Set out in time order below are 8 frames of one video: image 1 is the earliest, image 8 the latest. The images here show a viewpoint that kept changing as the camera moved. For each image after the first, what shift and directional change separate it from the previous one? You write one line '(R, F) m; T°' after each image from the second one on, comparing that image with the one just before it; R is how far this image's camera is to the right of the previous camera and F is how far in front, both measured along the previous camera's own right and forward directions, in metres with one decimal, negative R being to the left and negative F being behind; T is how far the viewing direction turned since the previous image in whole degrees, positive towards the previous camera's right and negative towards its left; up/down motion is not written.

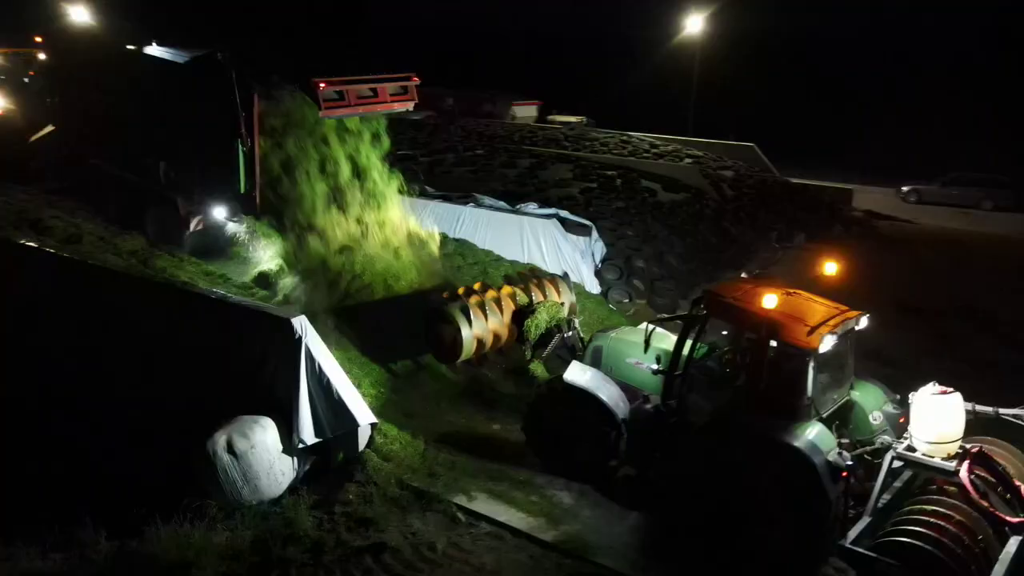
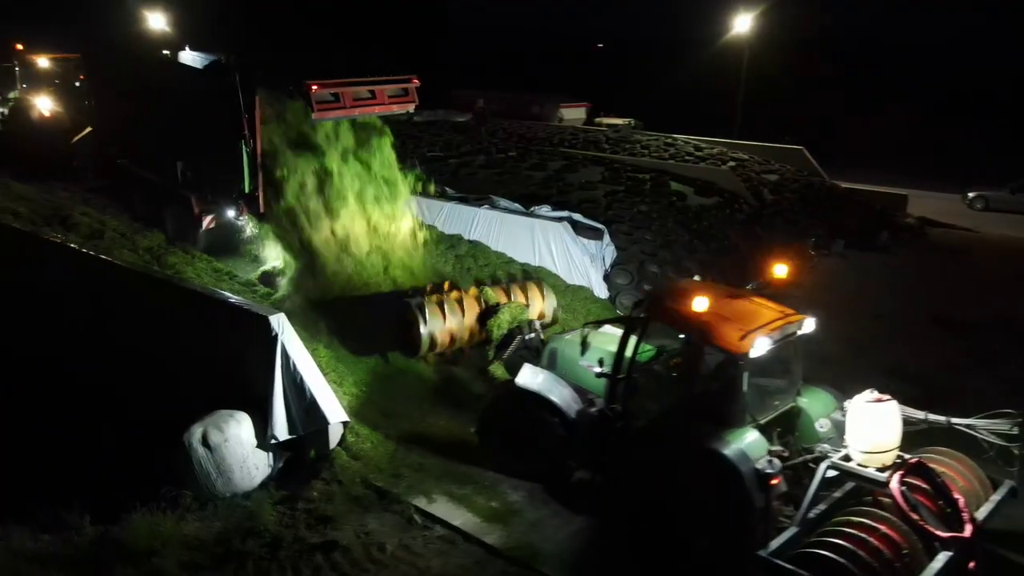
(+1.0, +0.1) m; -5°
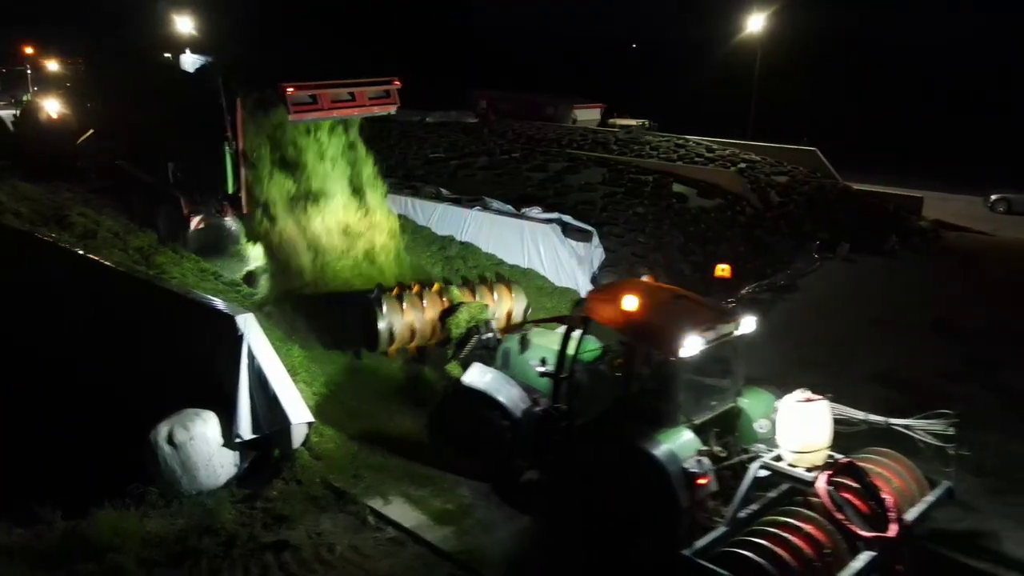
(+0.7, +0.1) m; -2°
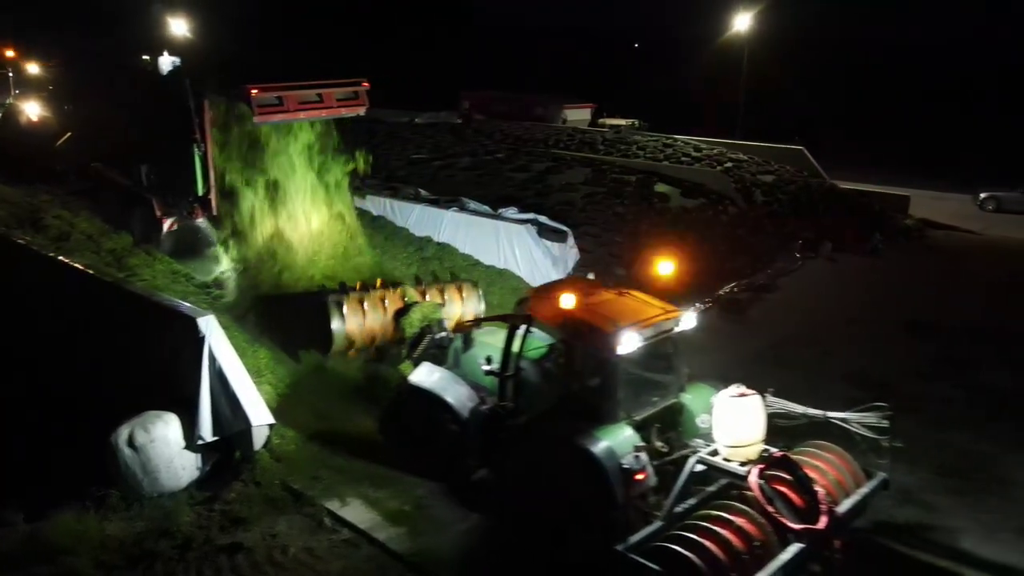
(+0.4, 0.0) m; 0°
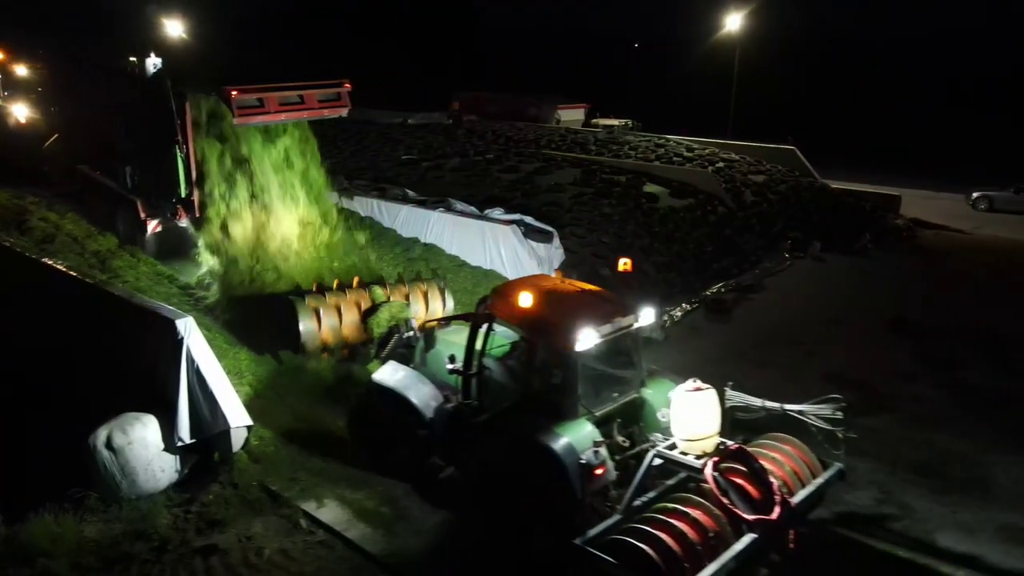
(+0.2, 0.0) m; 0°
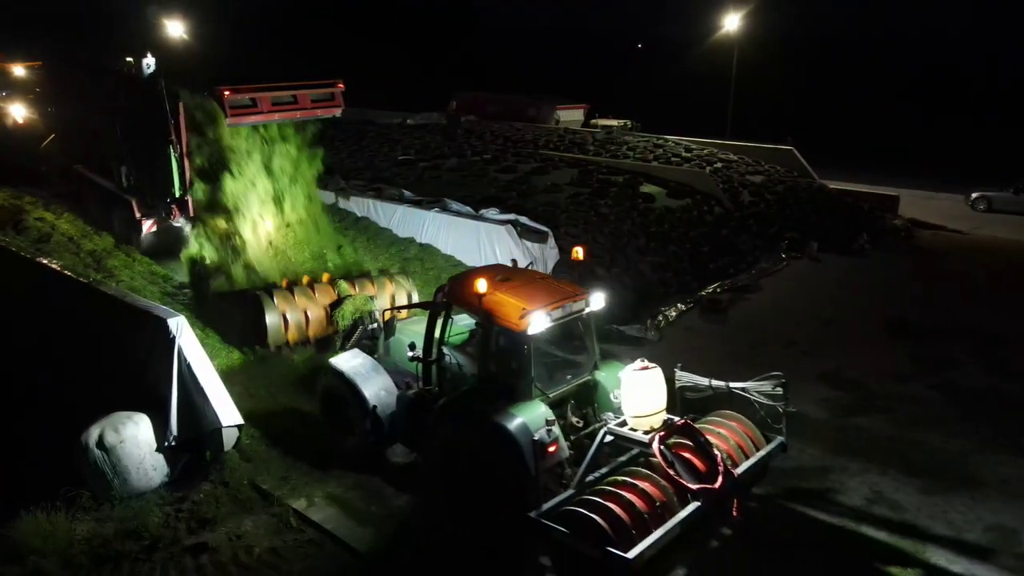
(+0.1, 0.0) m; 0°
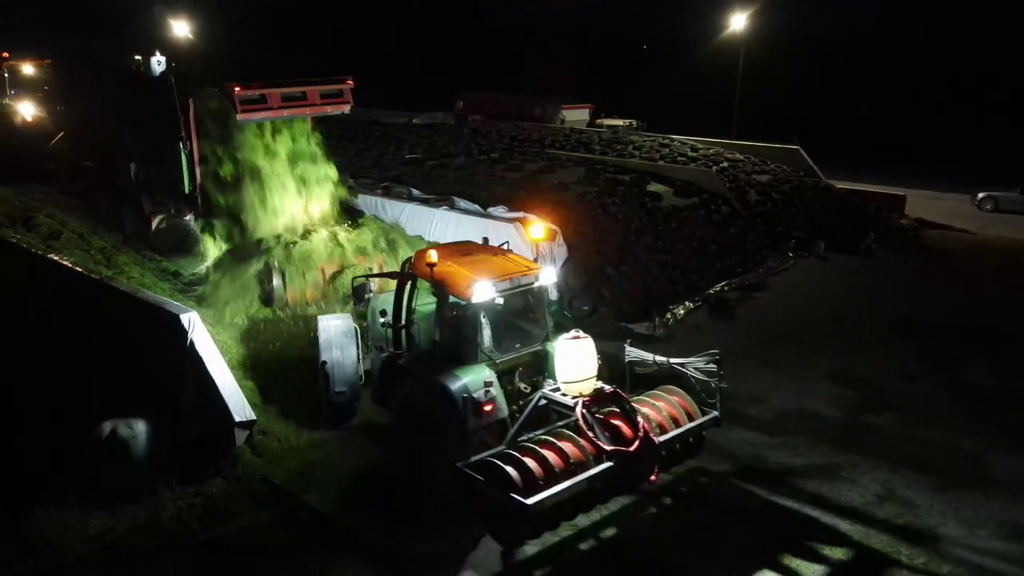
(-0.1, 0.0) m; 0°
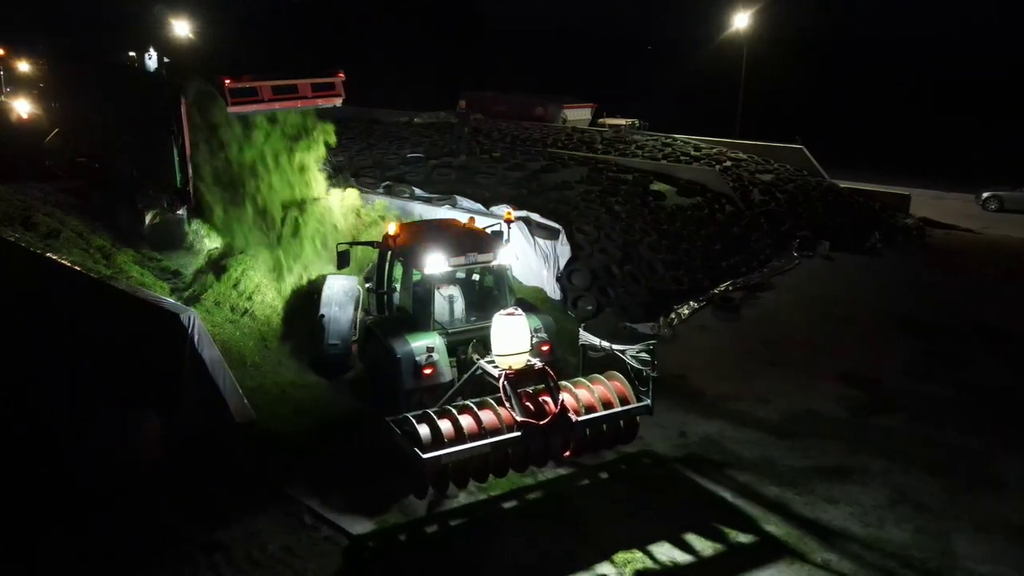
(0.0, +0.1) m; 0°
